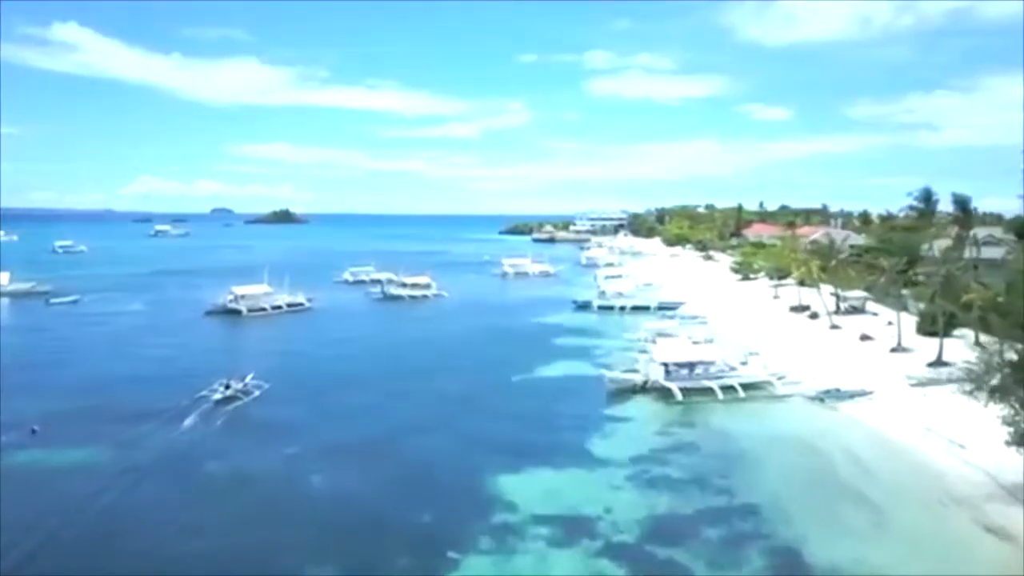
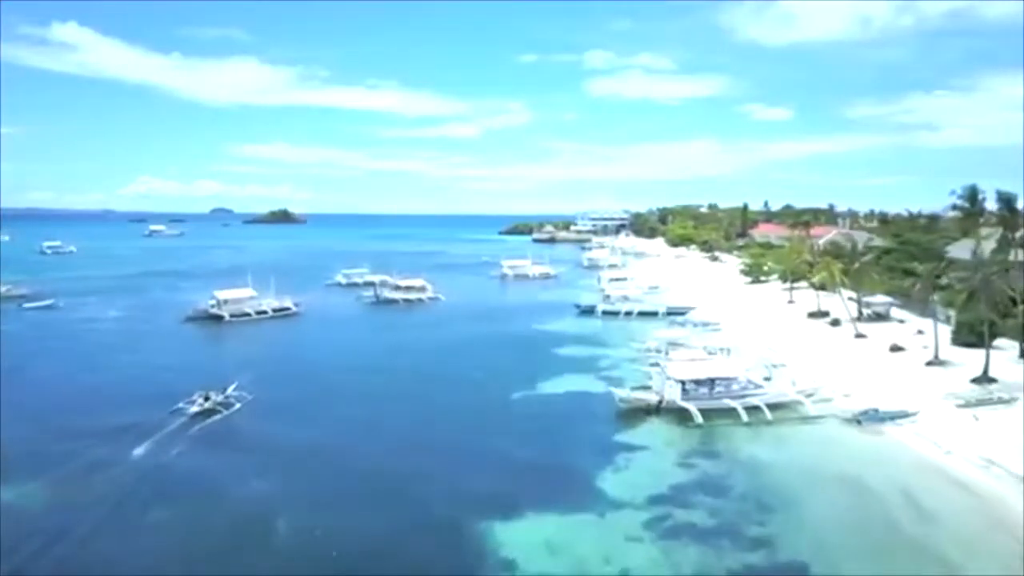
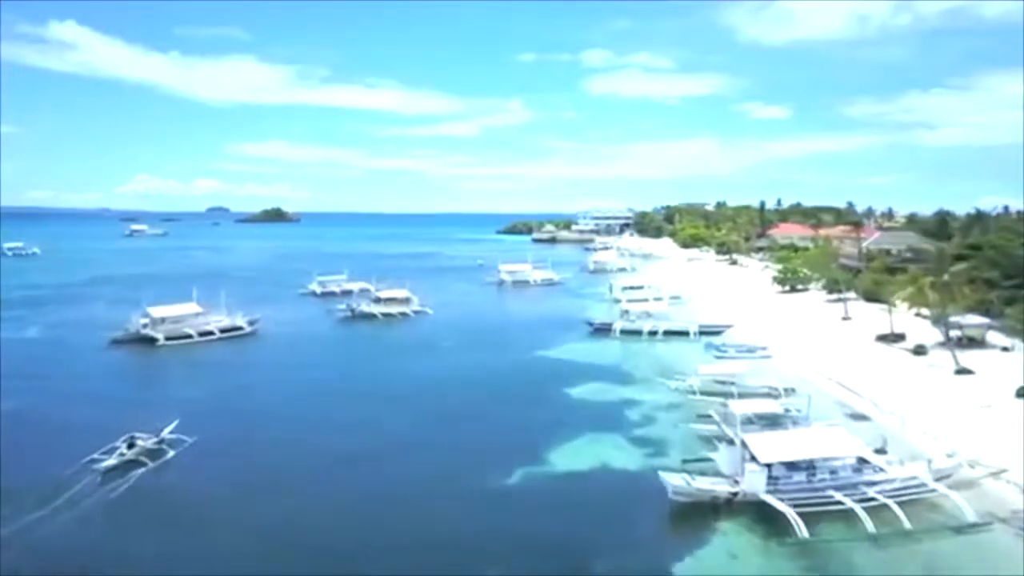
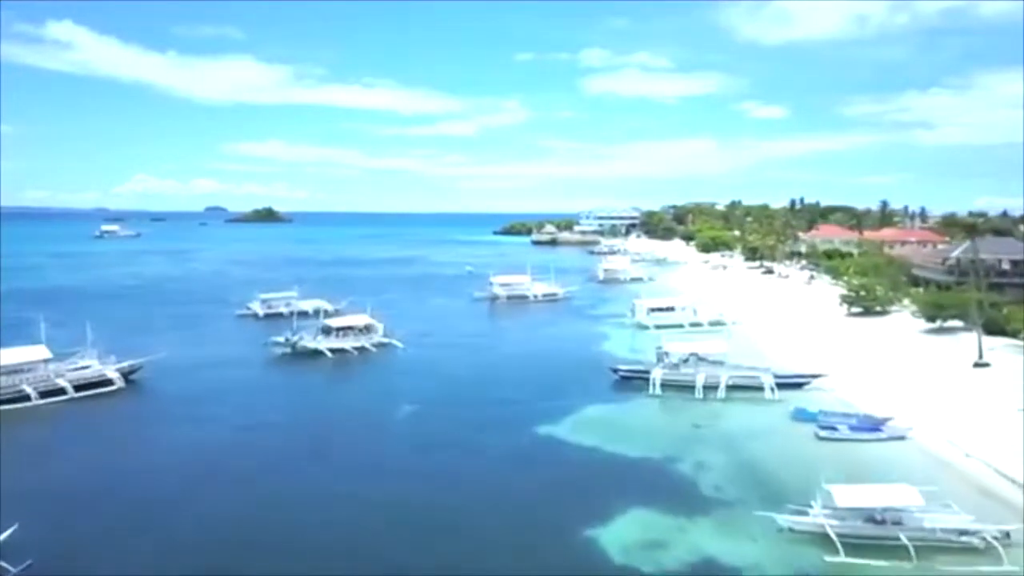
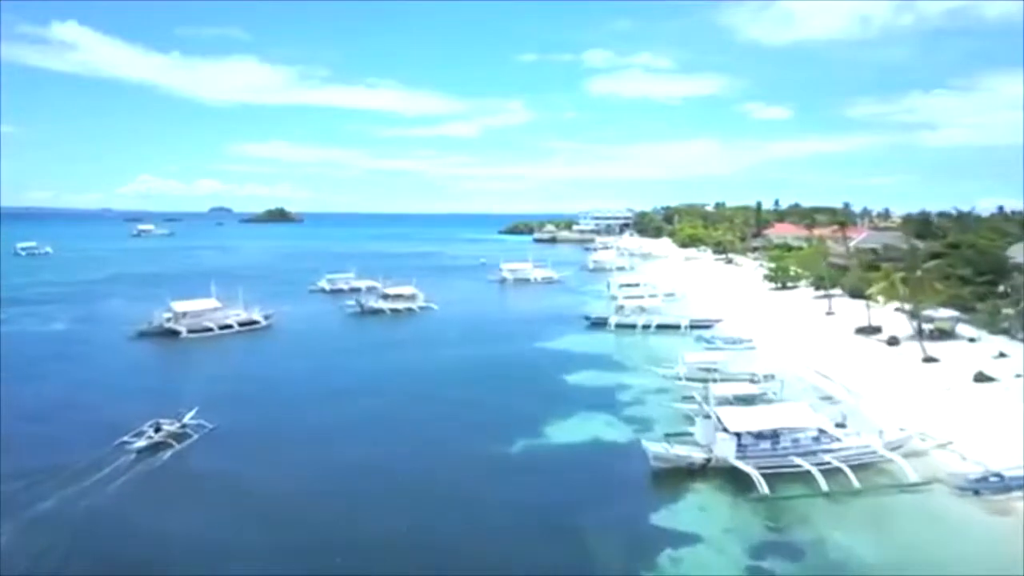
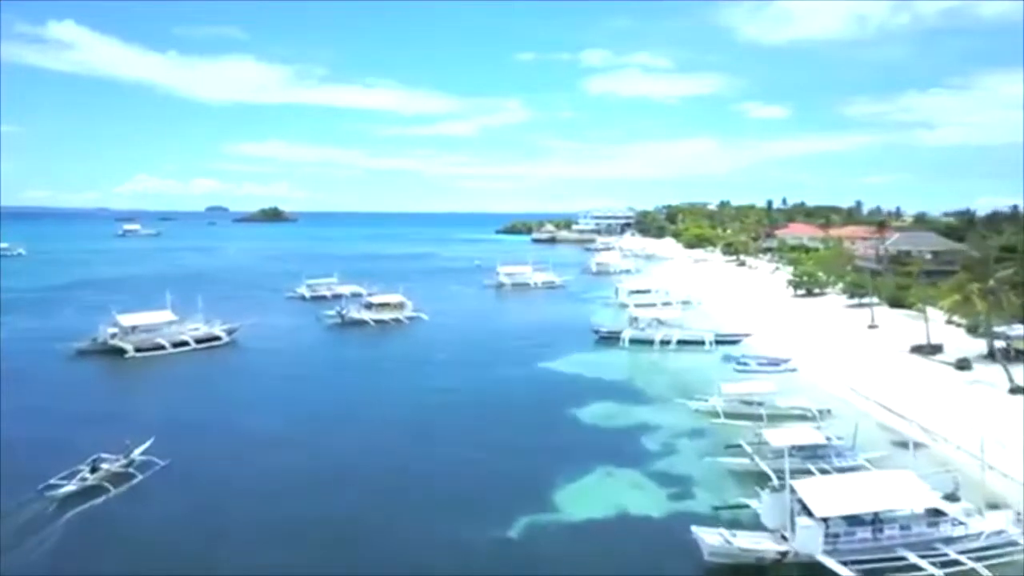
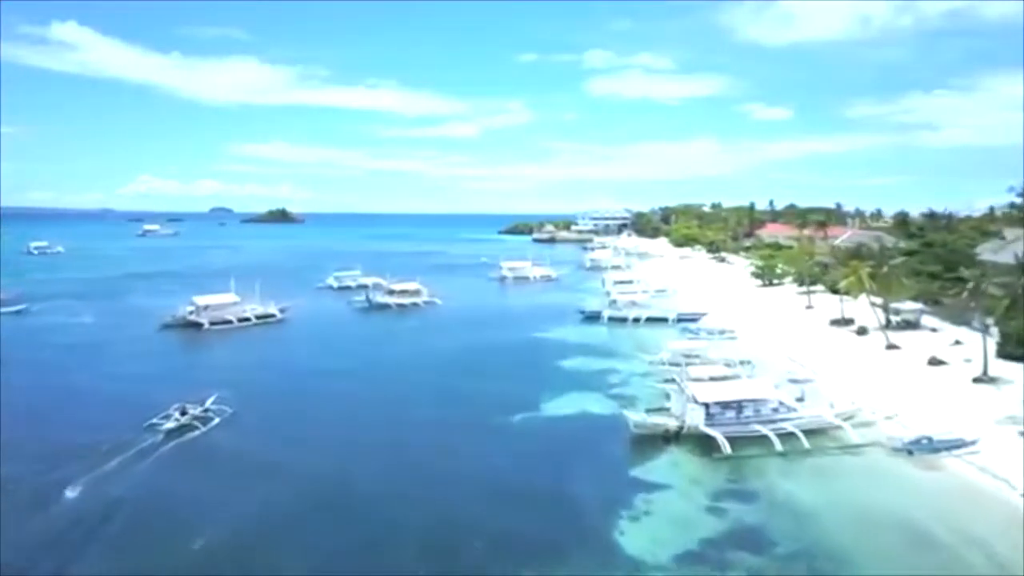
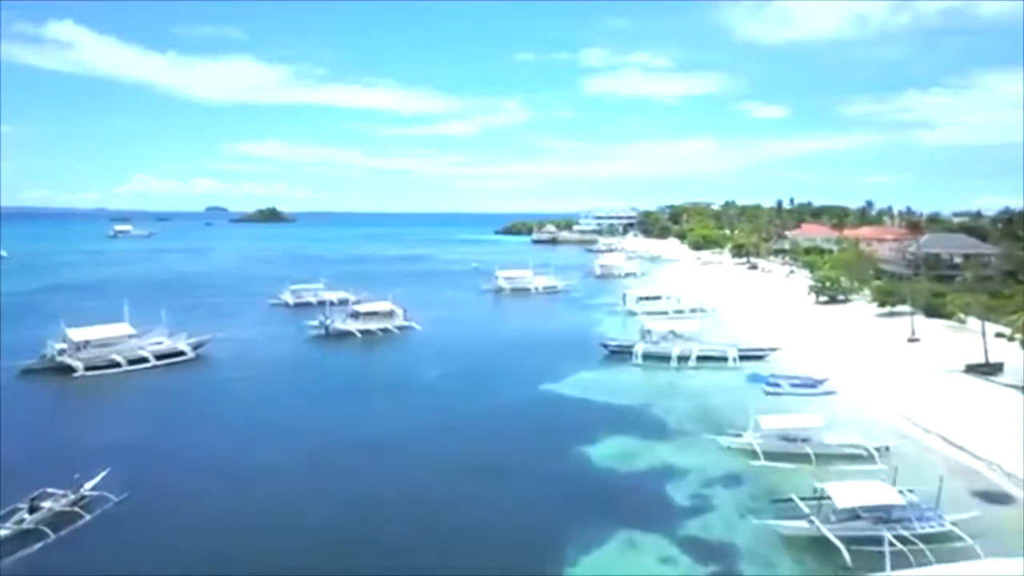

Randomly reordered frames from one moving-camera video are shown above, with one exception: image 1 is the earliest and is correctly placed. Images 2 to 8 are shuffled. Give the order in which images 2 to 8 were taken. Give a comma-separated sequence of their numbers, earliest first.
2, 7, 5, 3, 6, 8, 4
